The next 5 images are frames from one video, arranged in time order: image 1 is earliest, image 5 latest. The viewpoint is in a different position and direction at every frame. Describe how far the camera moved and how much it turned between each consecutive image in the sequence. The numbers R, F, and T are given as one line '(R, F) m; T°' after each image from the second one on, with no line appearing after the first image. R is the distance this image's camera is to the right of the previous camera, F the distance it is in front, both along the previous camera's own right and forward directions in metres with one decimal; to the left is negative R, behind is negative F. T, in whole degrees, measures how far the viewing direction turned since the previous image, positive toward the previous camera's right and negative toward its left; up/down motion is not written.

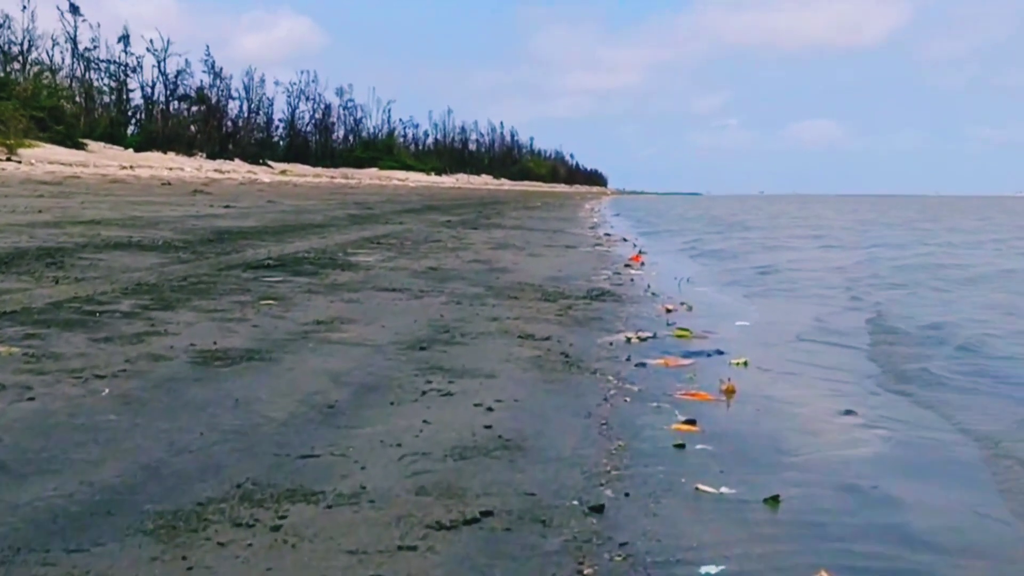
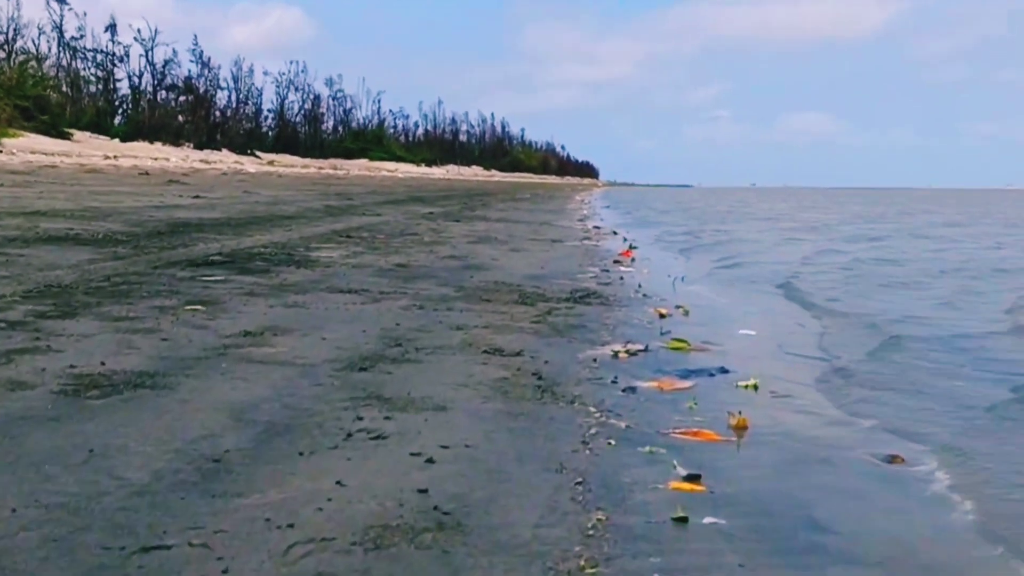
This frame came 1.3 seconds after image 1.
(+0.1, +0.9) m; +1°
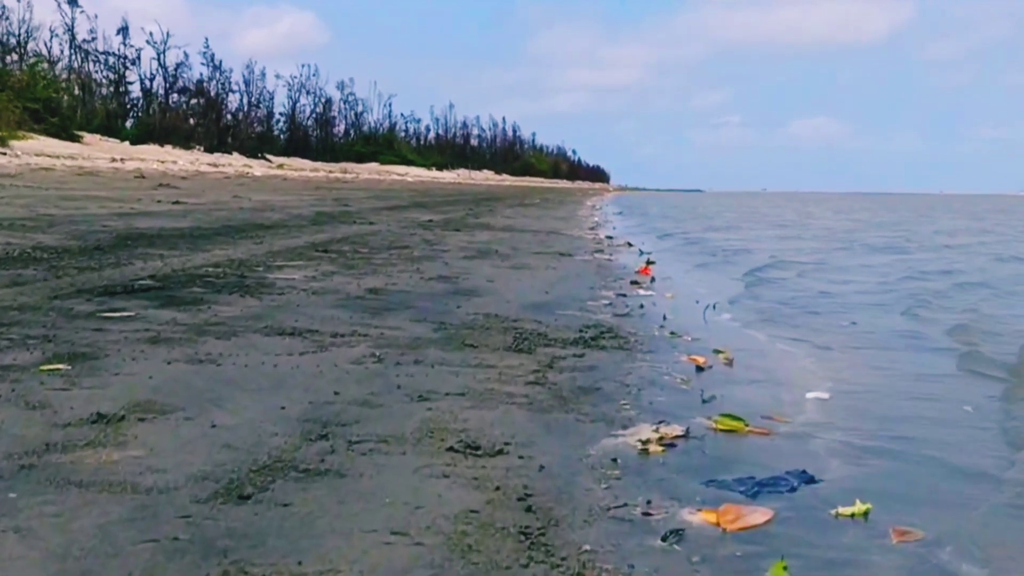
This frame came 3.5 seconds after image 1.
(+0.1, +1.5) m; -1°
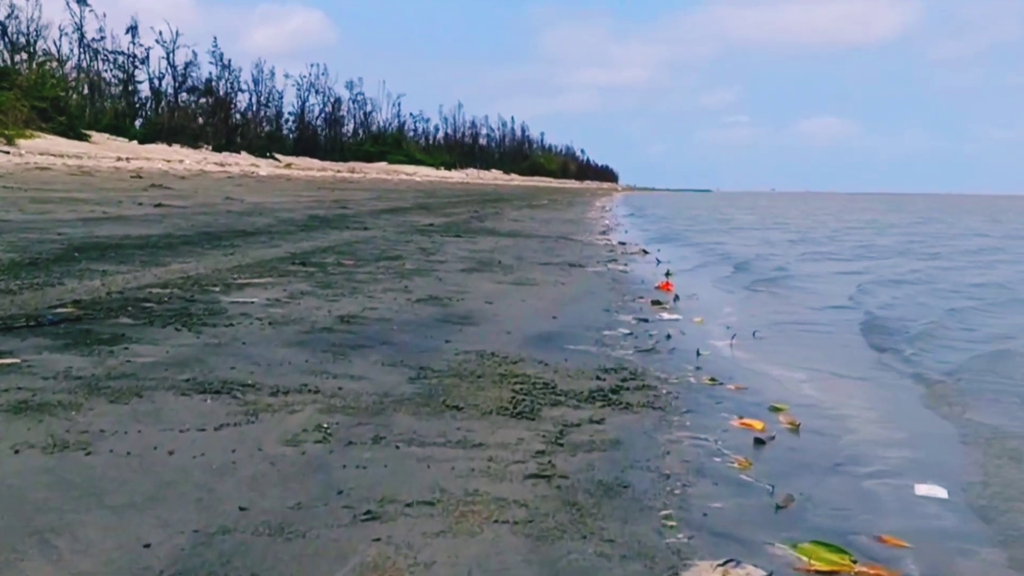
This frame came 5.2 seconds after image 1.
(0.0, +1.2) m; 0°
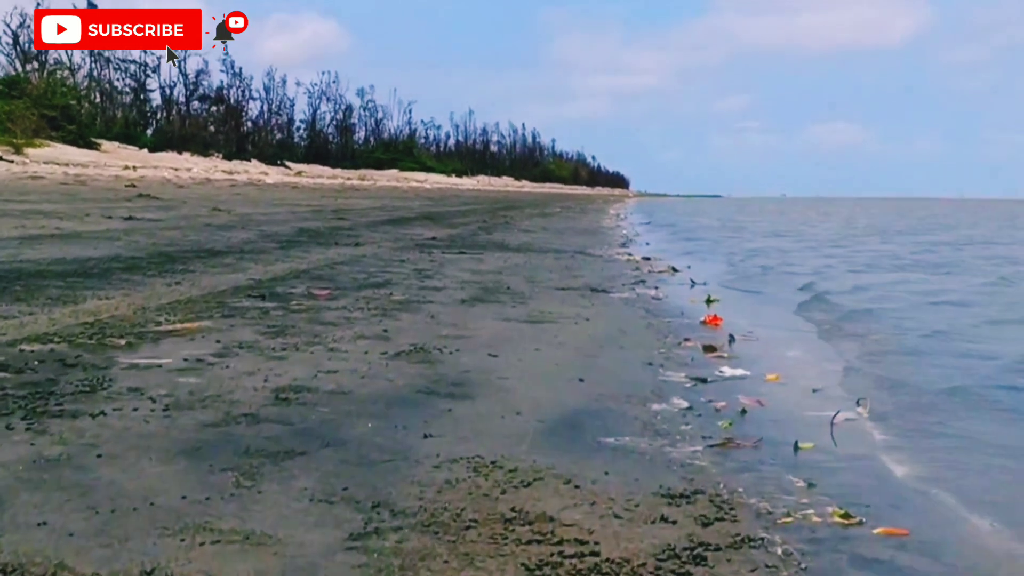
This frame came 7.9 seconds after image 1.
(0.0, +1.8) m; -1°
